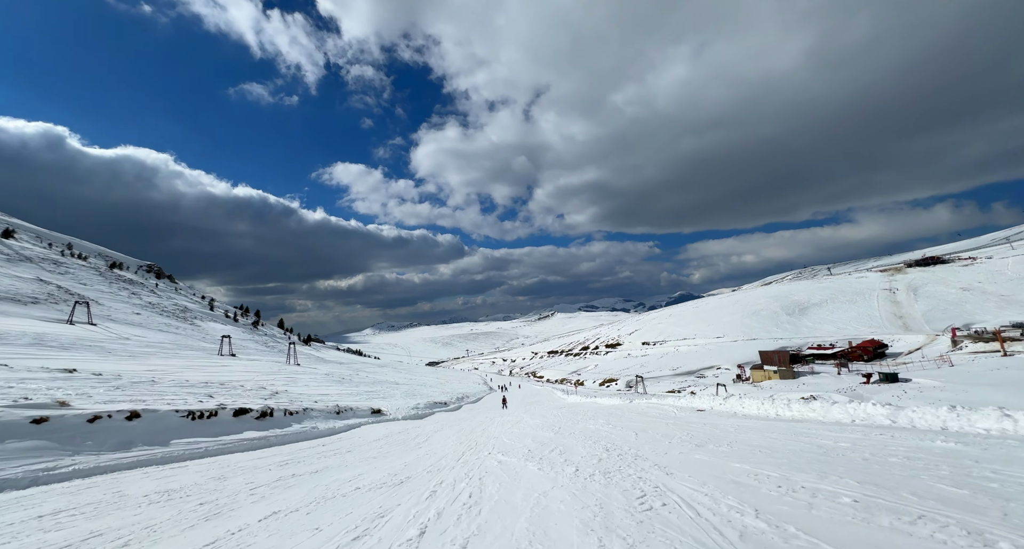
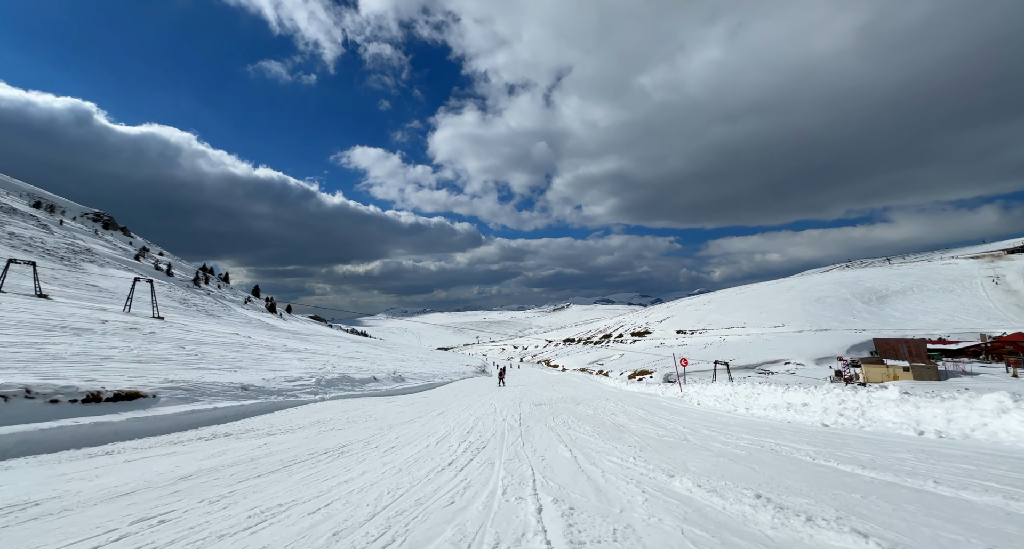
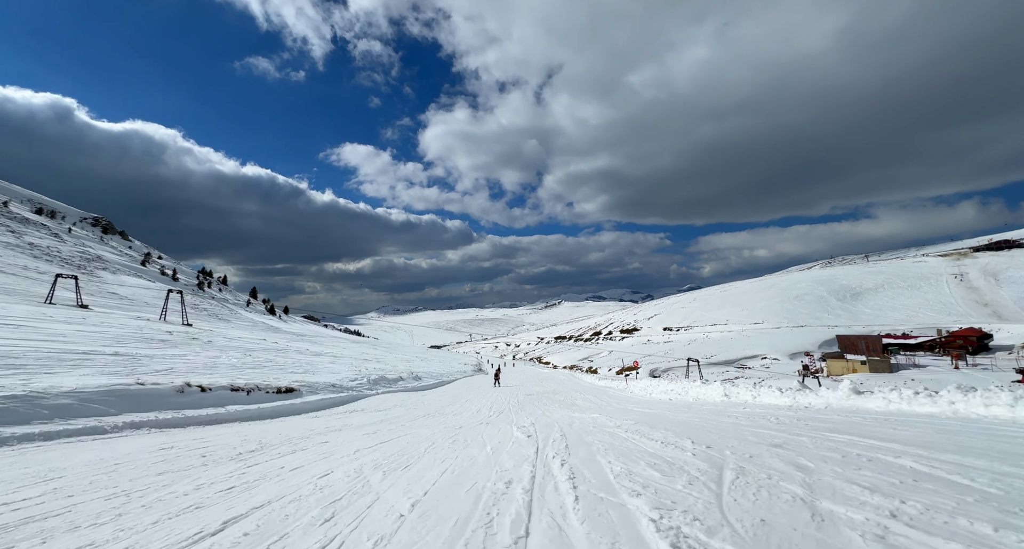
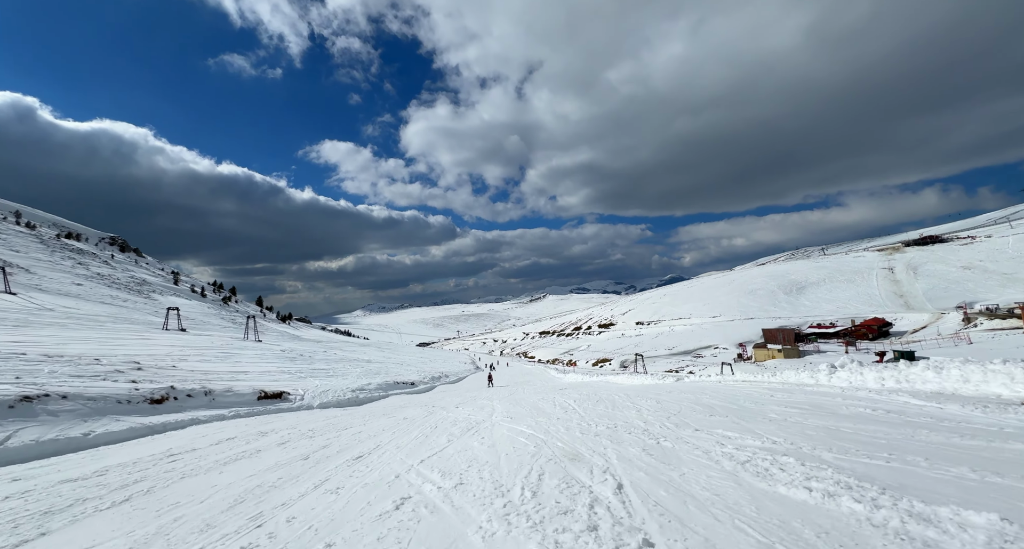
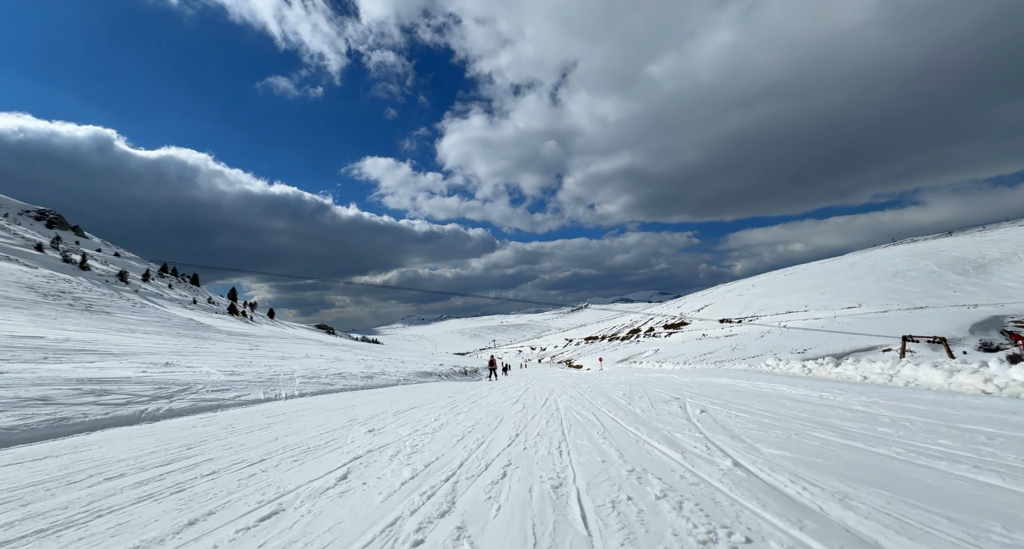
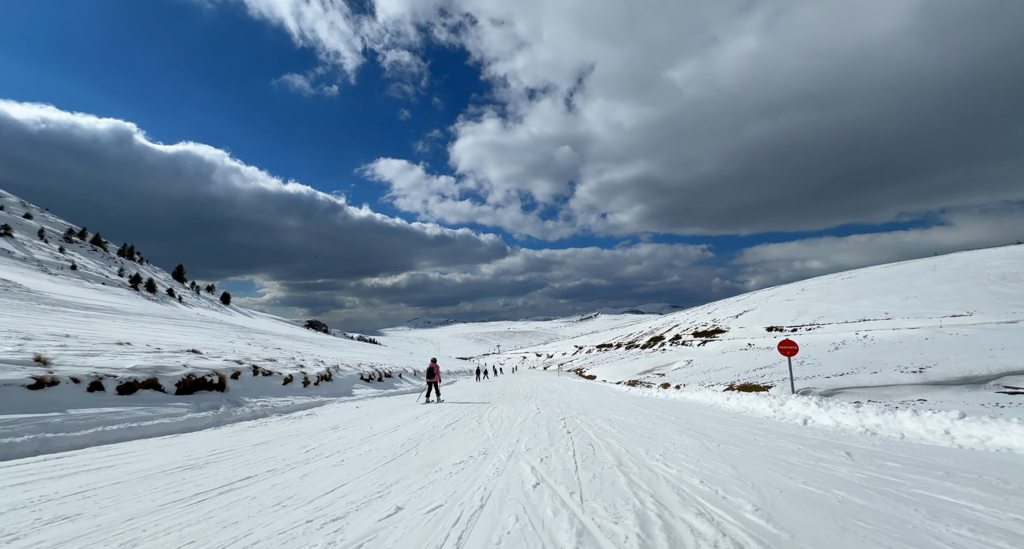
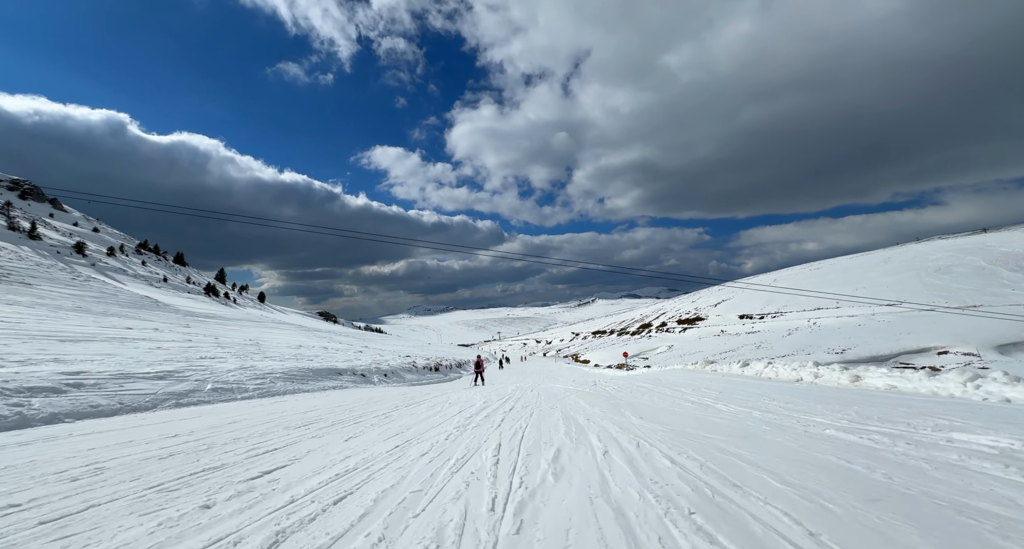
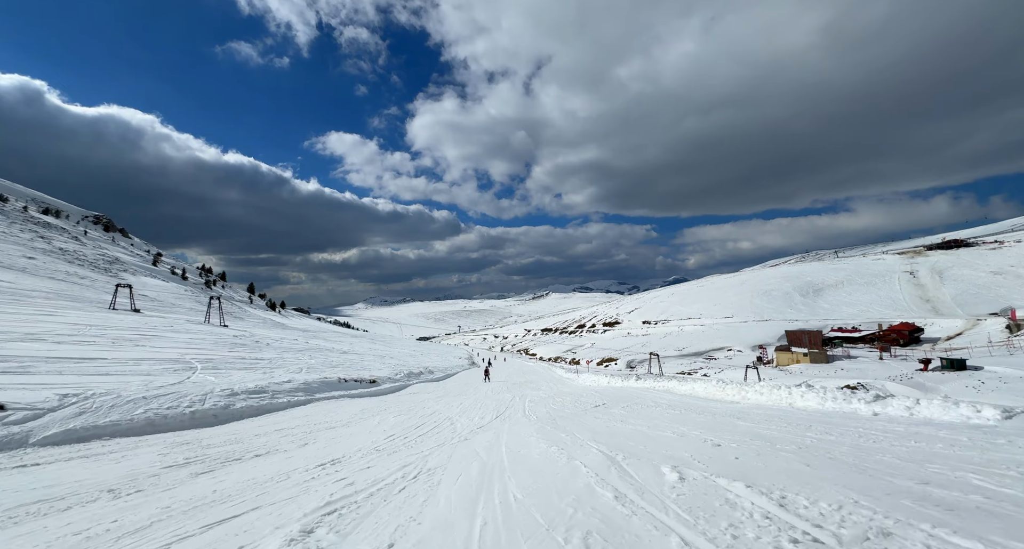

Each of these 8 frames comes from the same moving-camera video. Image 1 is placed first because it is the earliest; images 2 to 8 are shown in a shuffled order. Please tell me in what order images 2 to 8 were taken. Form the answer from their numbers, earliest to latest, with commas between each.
4, 8, 3, 2, 5, 7, 6
